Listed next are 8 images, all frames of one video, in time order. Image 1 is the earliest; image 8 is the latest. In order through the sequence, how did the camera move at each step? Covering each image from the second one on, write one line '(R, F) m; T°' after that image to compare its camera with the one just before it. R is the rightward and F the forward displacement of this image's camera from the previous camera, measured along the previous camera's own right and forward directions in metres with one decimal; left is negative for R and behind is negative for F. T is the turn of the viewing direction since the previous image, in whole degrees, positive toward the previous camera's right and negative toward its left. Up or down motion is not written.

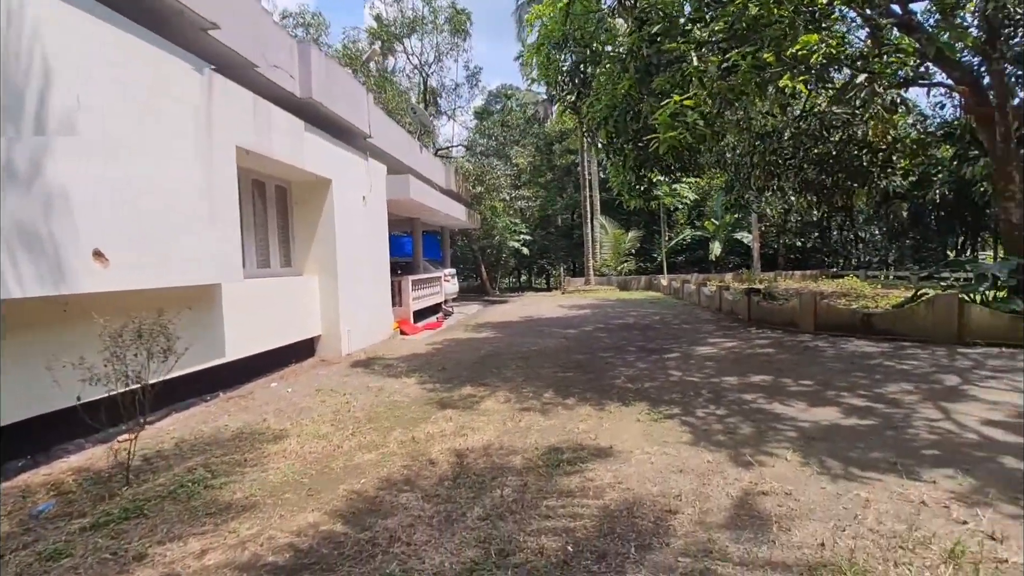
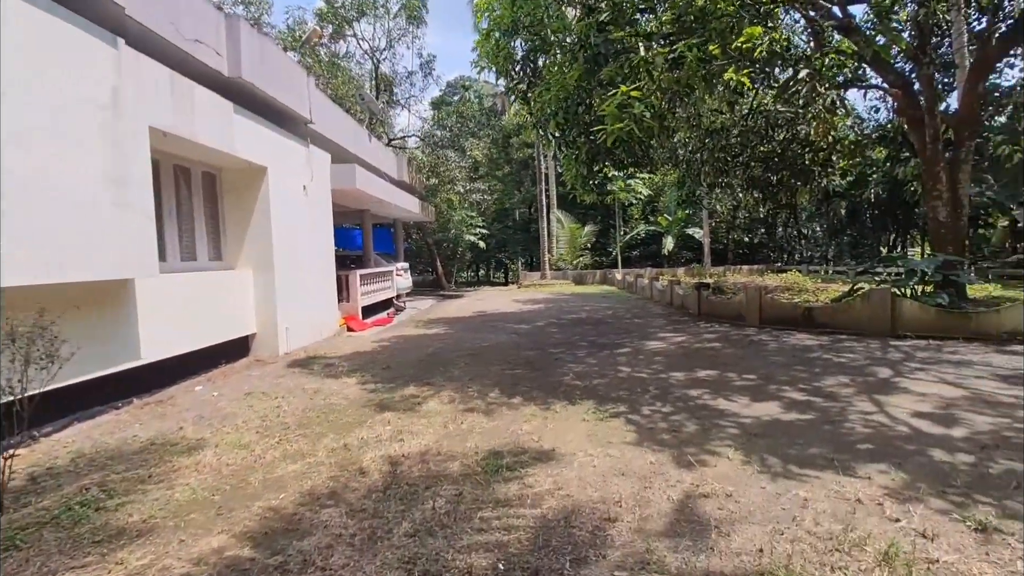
(+0.1, +0.2) m; +5°
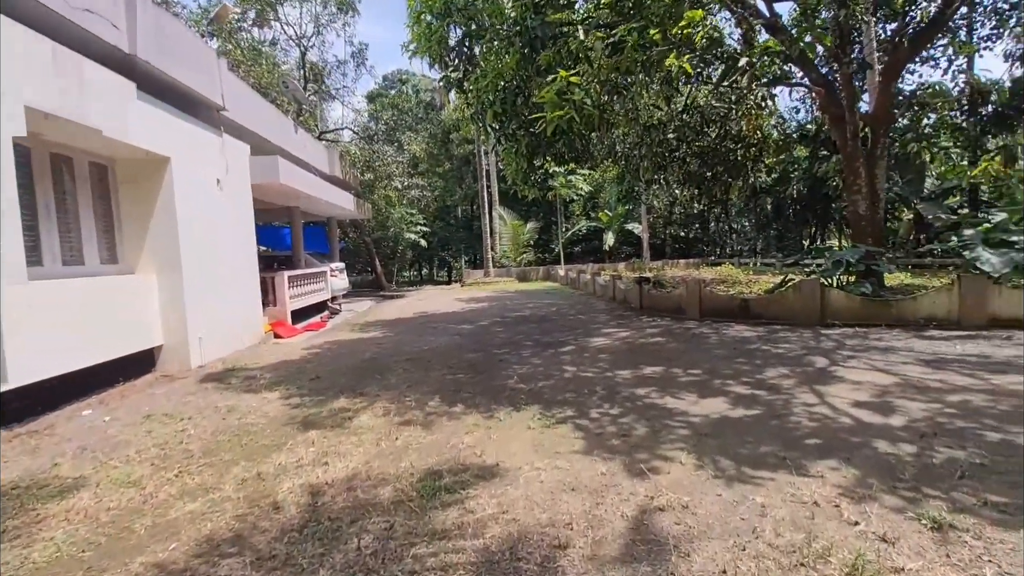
(+0.1, +0.3) m; +6°
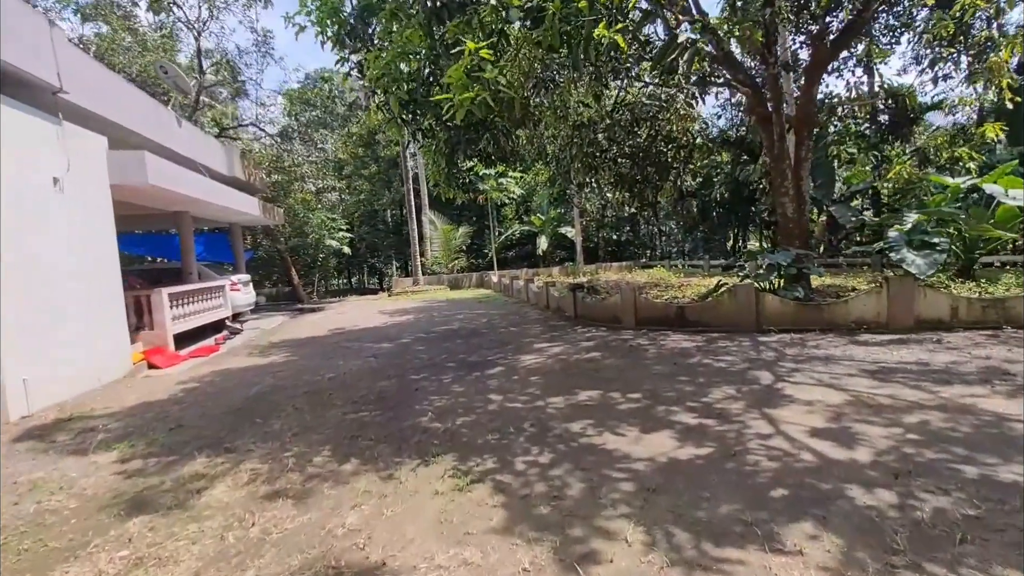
(+0.2, +0.7) m; +7°
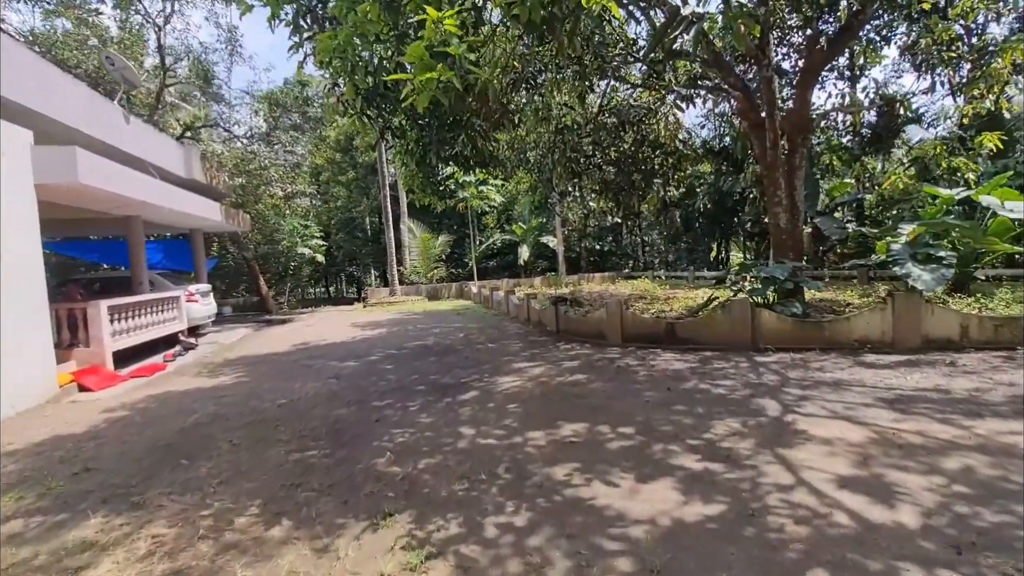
(+0.1, +0.5) m; +2°
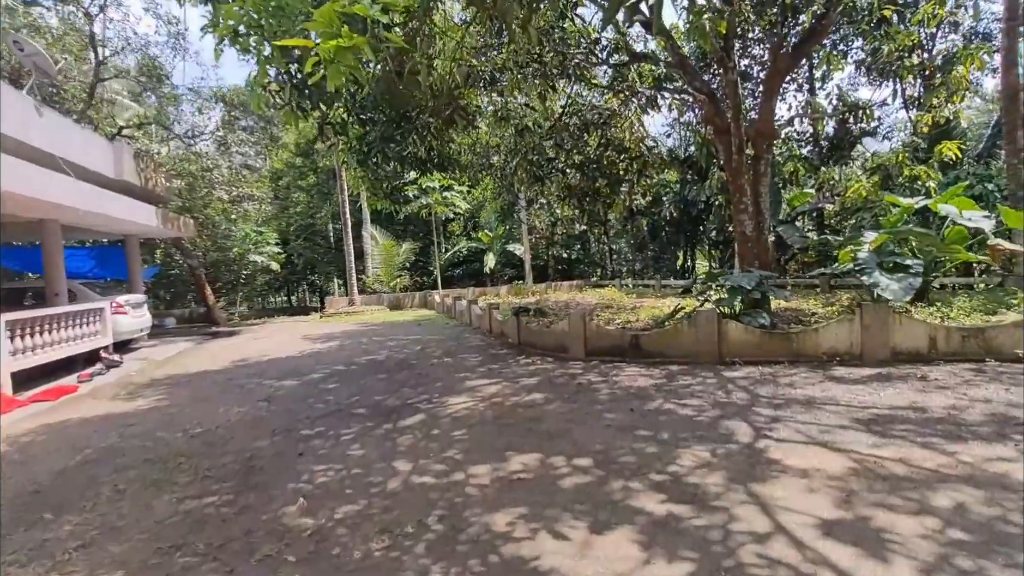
(+0.2, +0.4) m; +3°
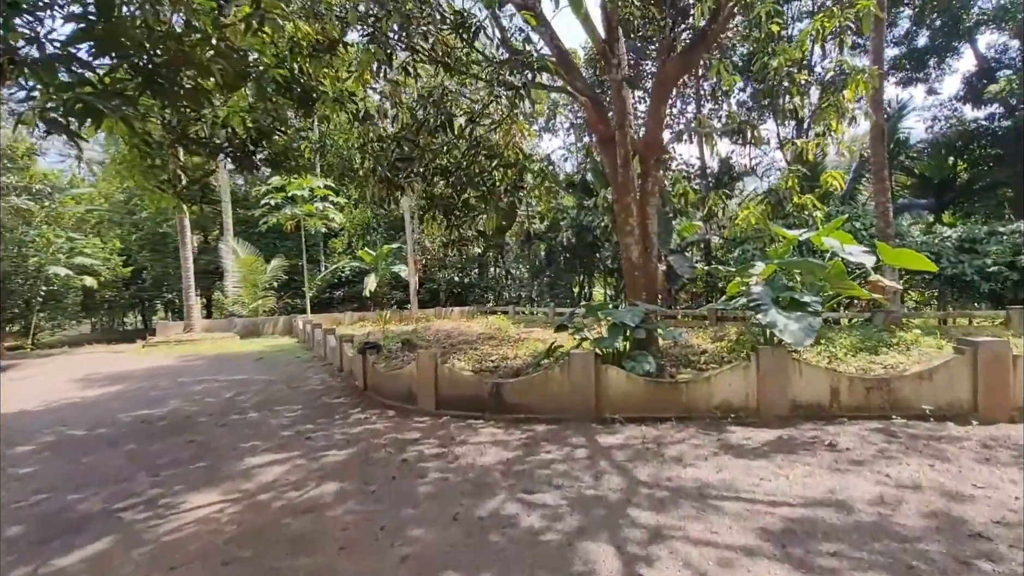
(+0.8, +1.3) m; +11°
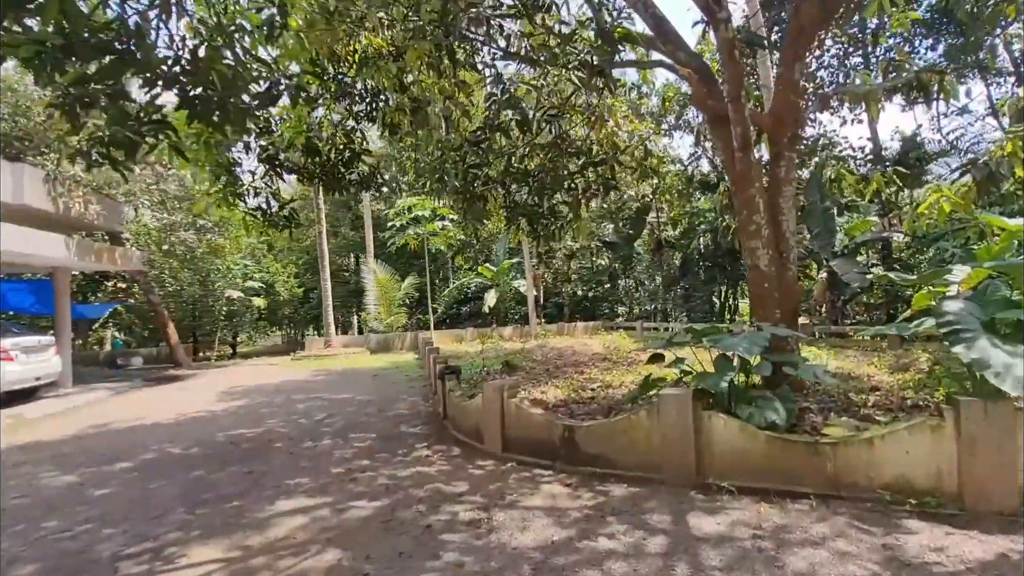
(+0.5, +0.9) m; -17°
